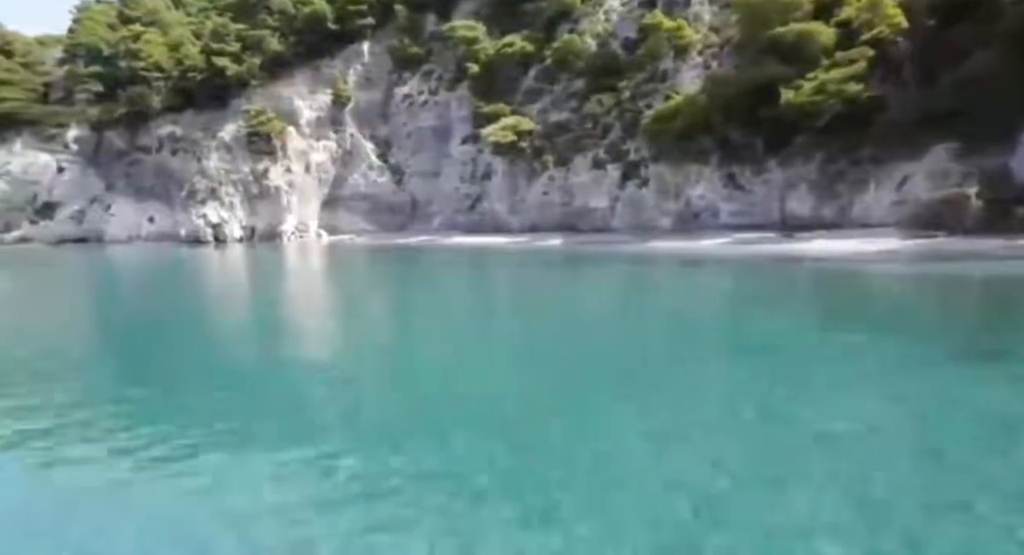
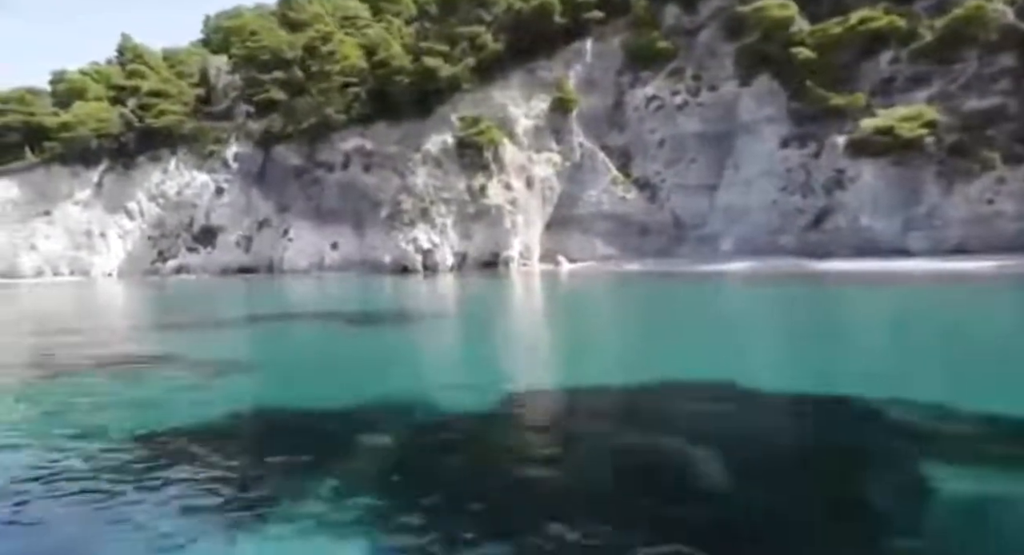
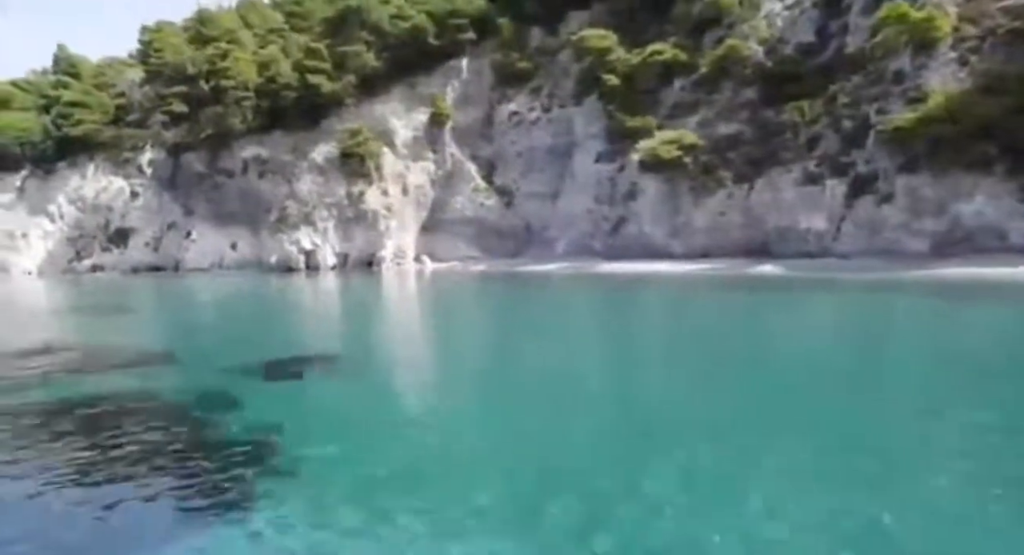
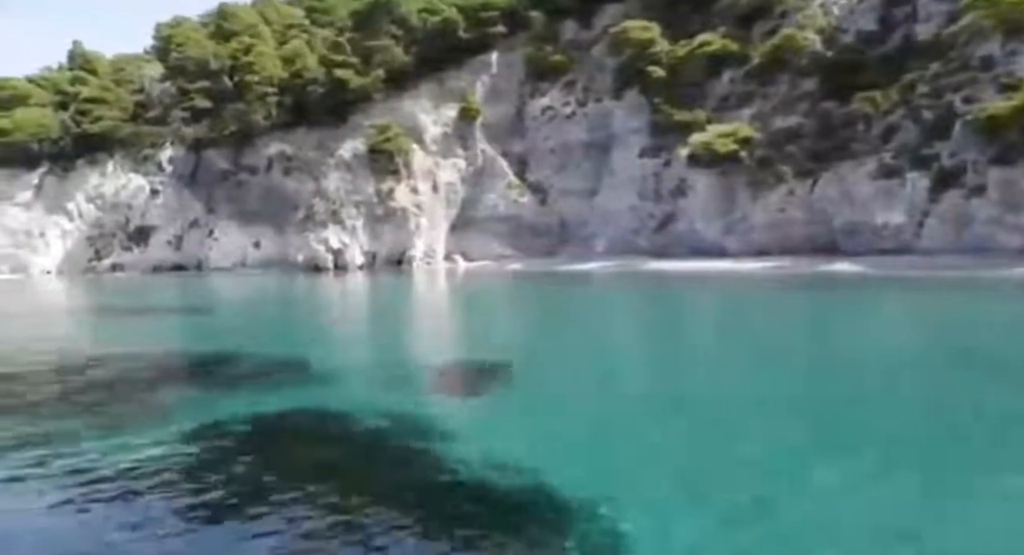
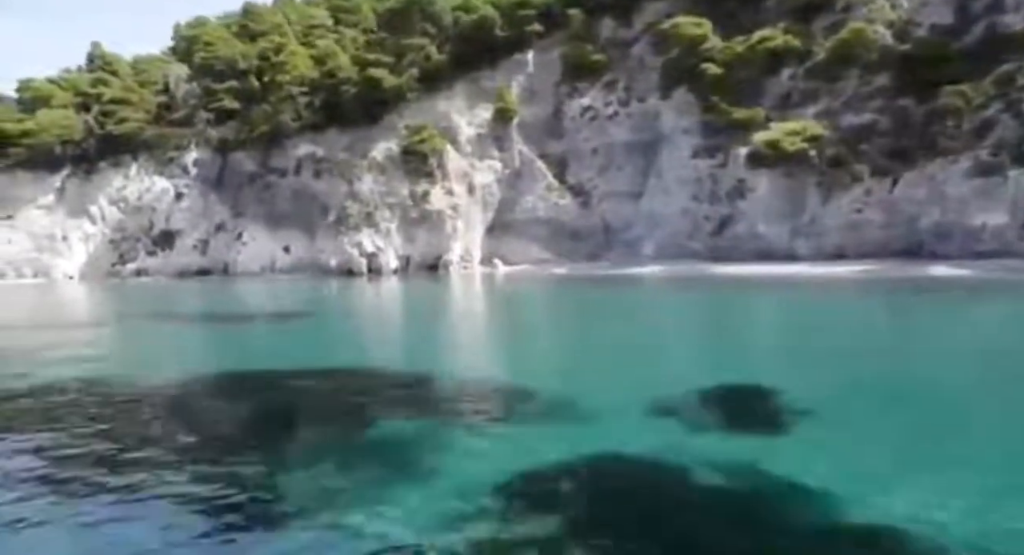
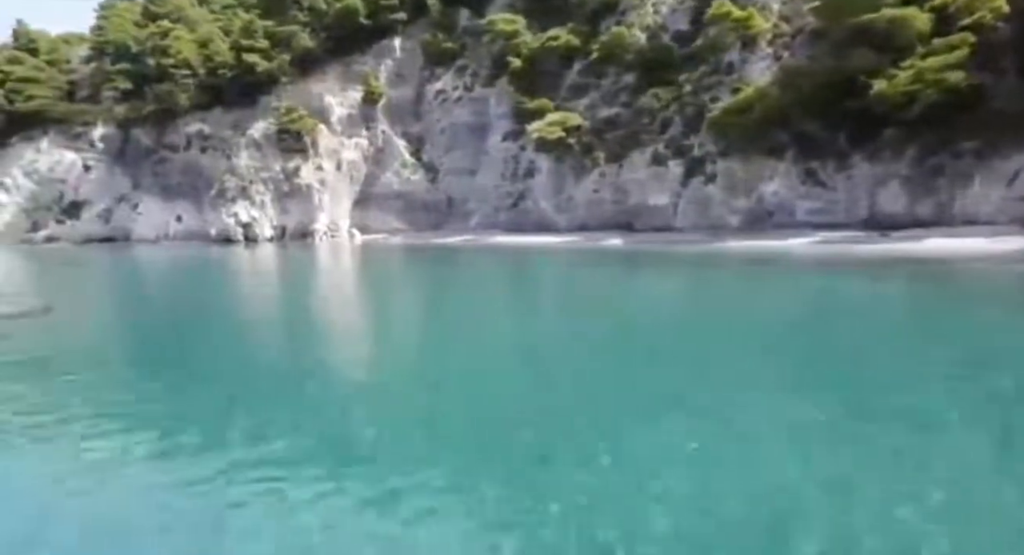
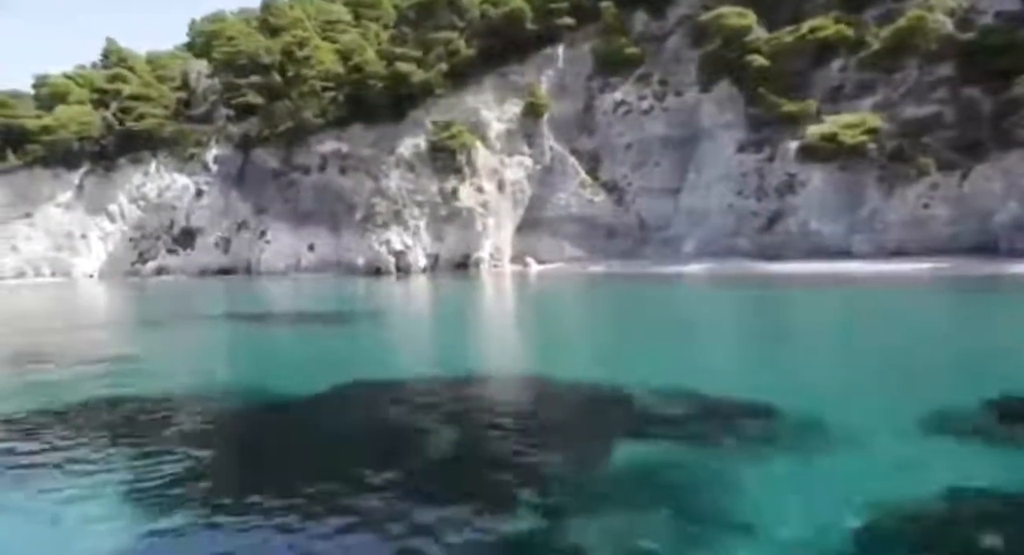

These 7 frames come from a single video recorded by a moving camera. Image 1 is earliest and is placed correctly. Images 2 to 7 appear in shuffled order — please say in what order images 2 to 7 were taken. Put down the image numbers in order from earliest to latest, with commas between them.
6, 3, 4, 5, 7, 2
